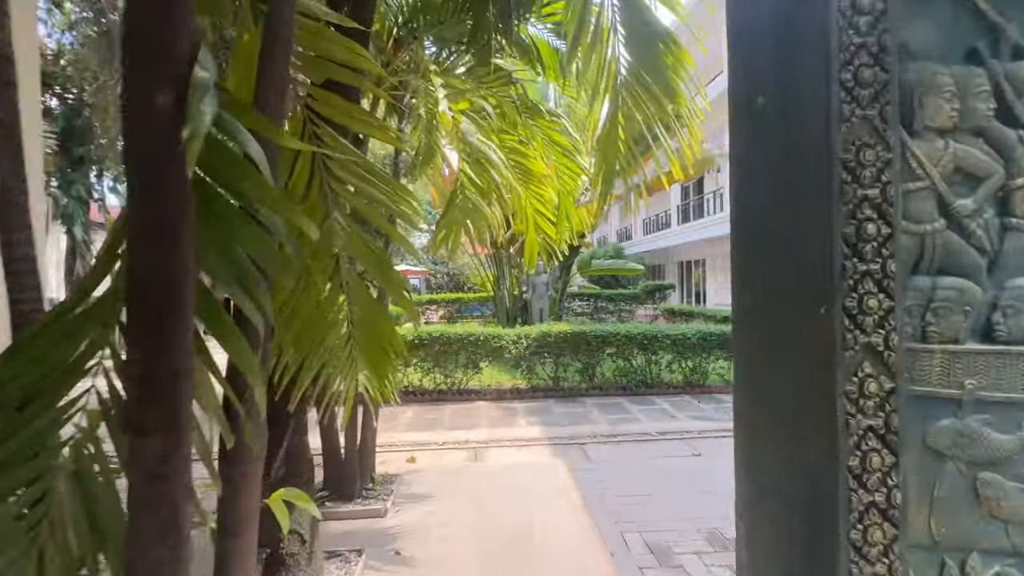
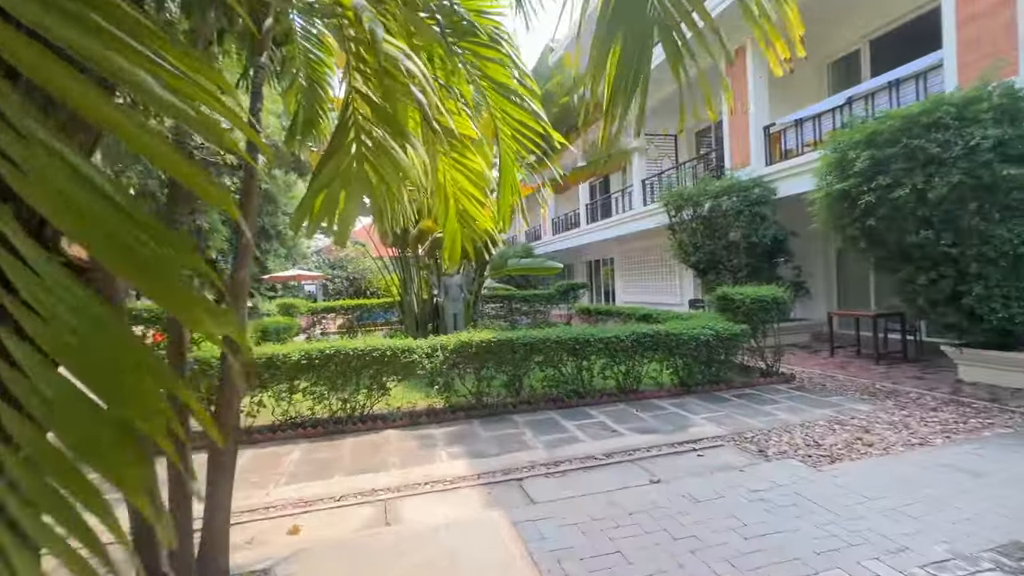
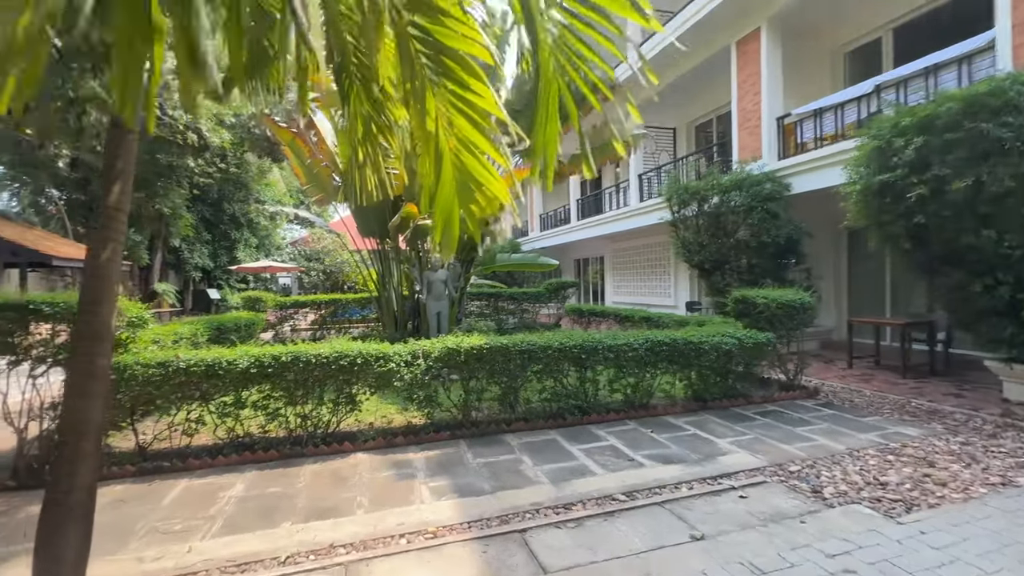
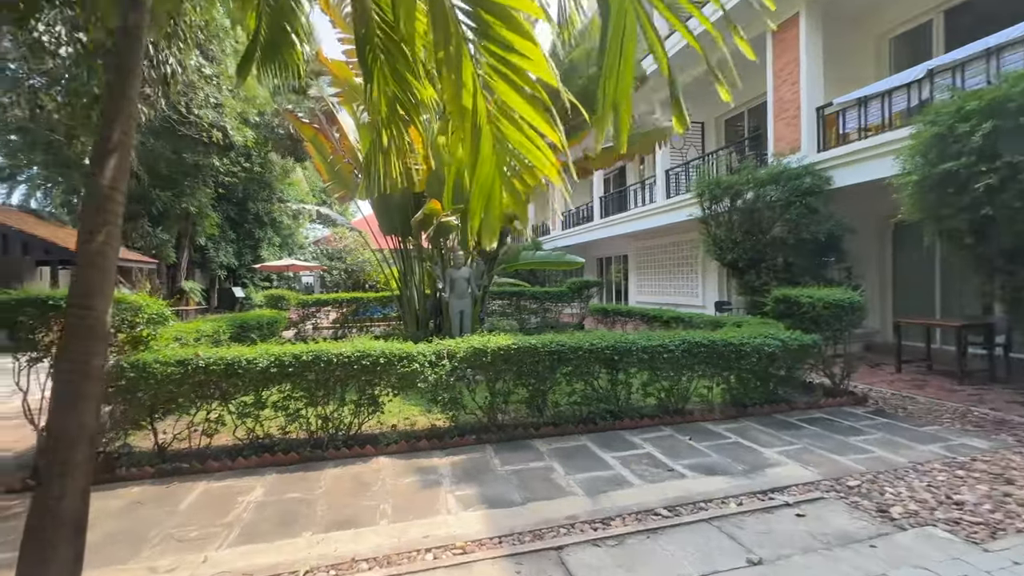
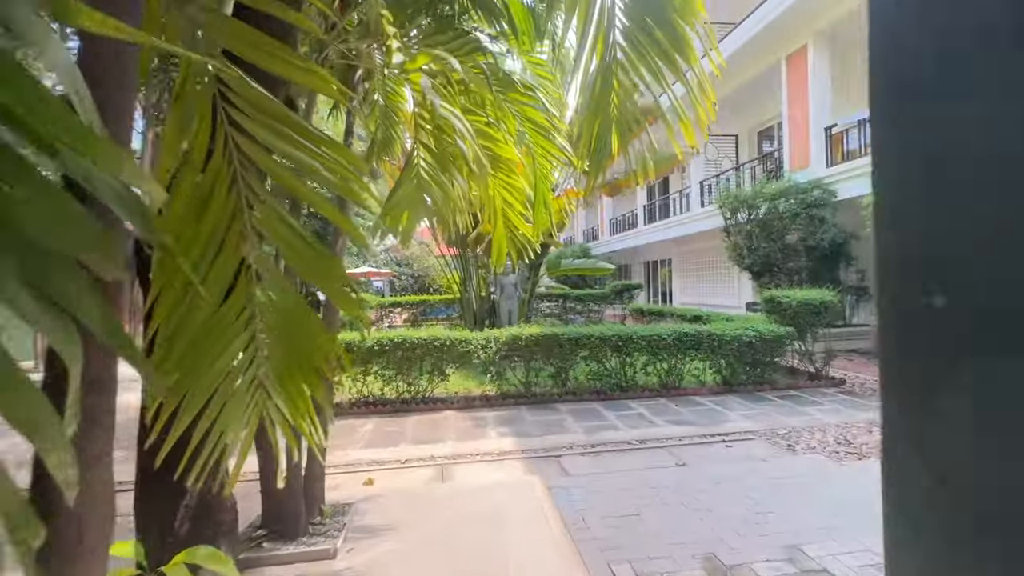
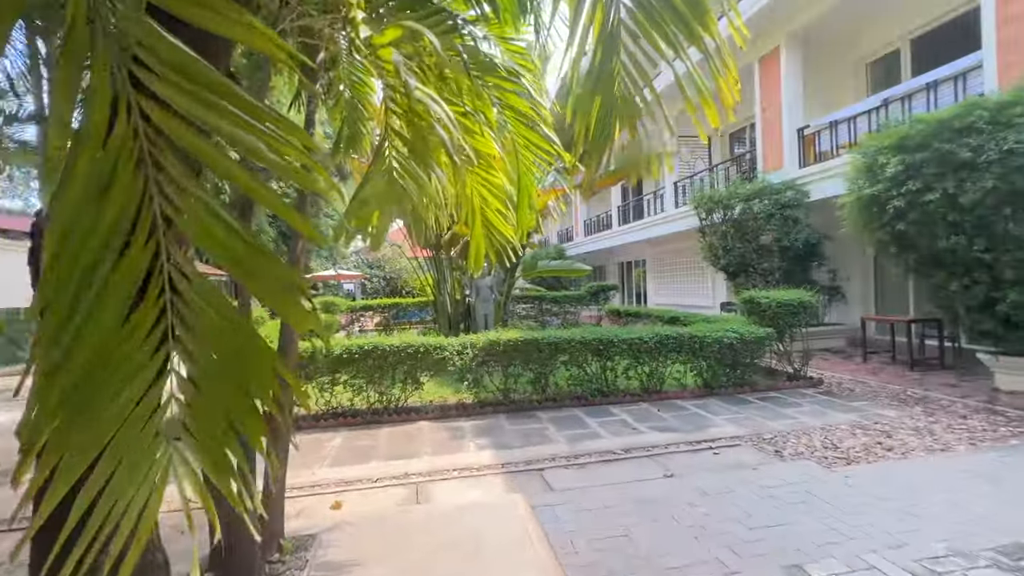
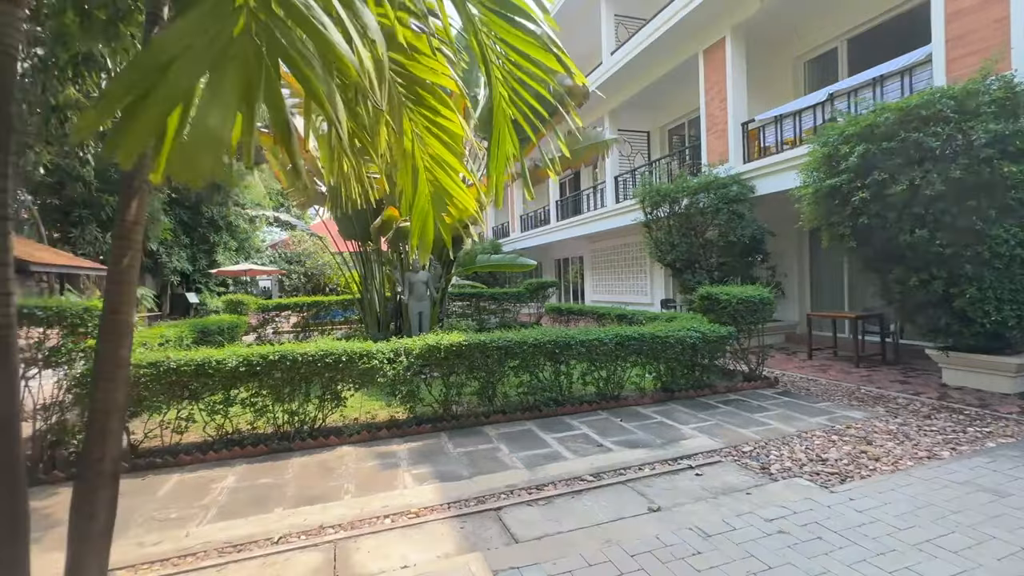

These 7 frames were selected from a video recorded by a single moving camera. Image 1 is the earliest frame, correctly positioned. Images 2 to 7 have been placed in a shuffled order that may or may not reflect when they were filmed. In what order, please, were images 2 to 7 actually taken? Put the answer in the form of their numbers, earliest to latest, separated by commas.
5, 6, 2, 7, 3, 4
